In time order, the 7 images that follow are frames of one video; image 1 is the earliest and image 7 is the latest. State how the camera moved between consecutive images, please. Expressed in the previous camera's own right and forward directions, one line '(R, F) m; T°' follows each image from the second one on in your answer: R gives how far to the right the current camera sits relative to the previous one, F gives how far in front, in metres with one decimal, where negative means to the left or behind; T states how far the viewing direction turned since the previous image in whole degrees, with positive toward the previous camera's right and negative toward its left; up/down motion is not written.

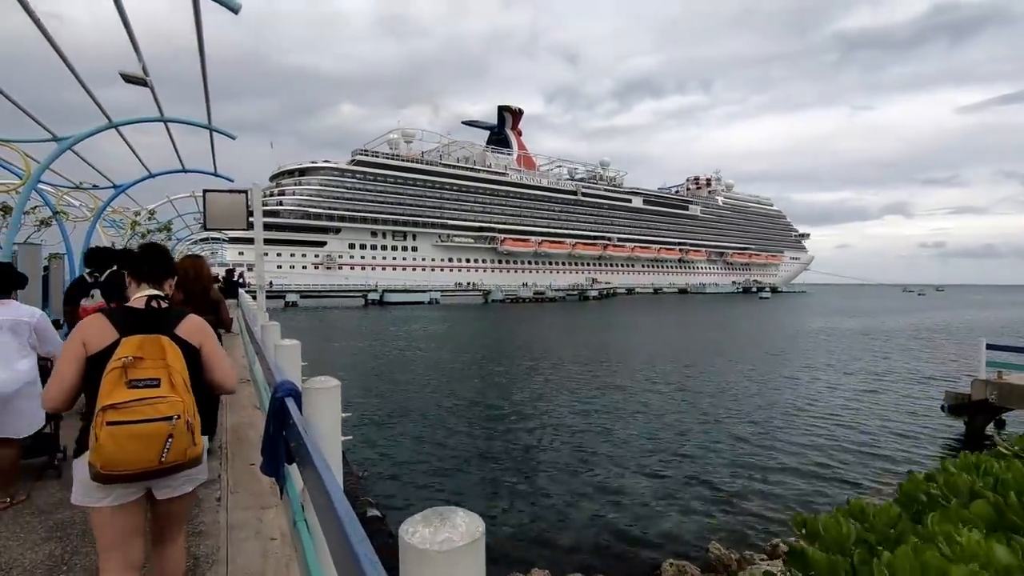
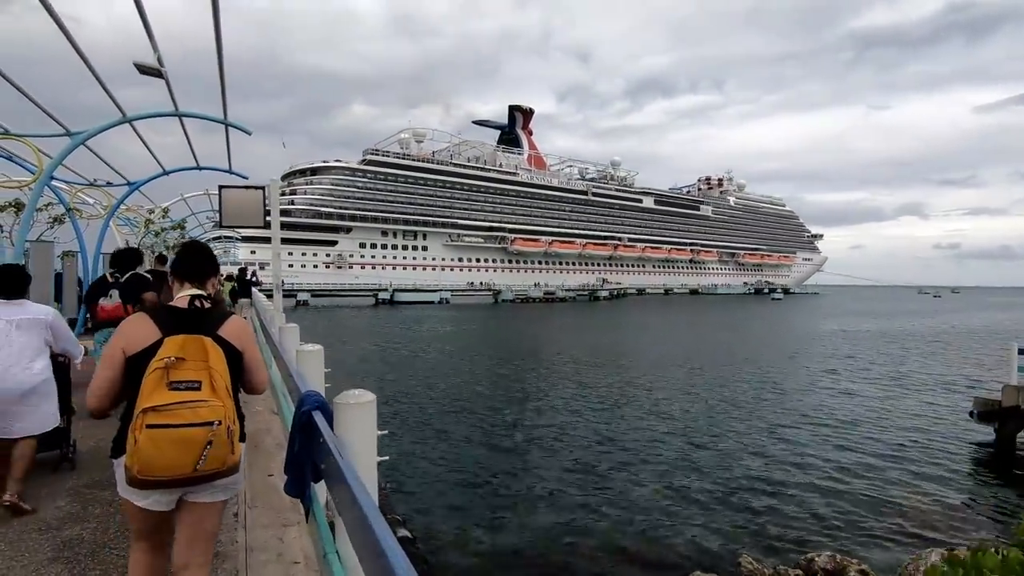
(-0.1, +0.1) m; -1°
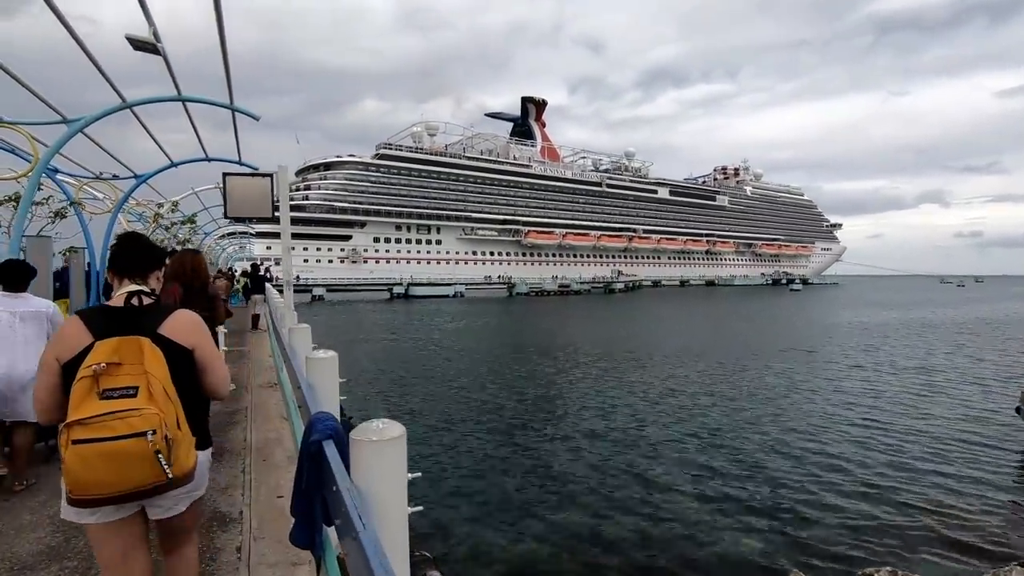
(-0.1, +0.3) m; -1°
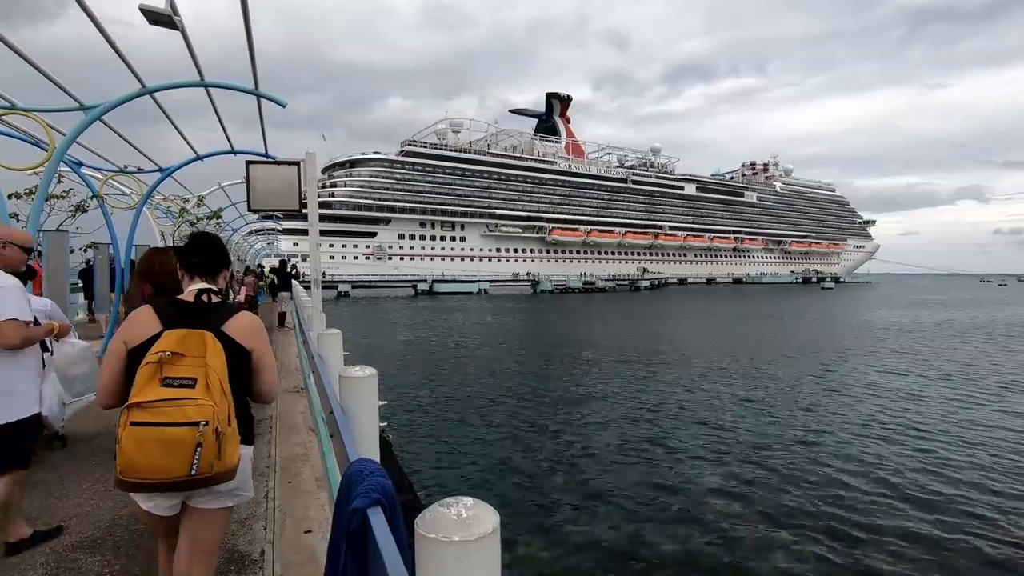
(-0.1, +0.3) m; -2°
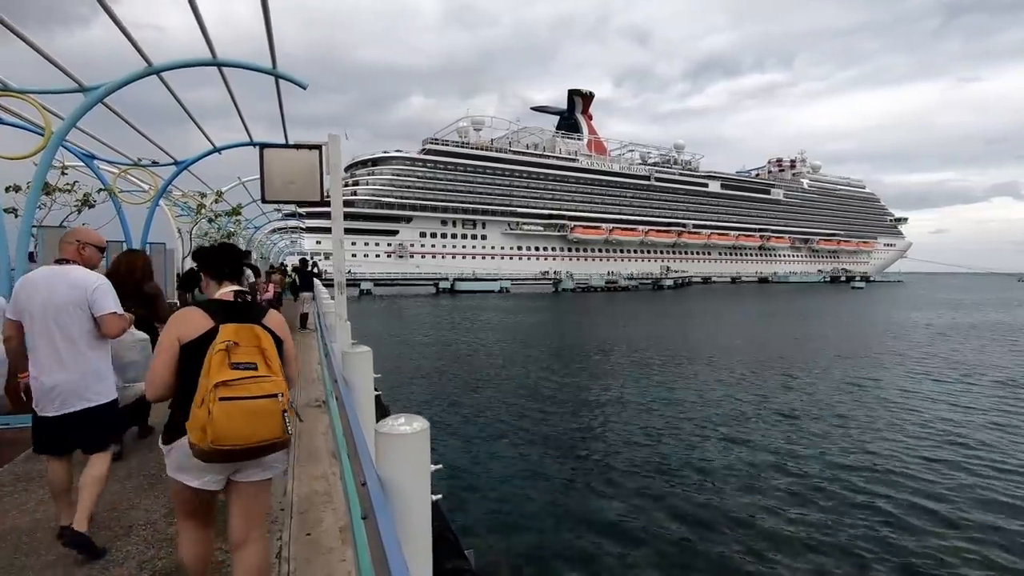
(-0.1, +0.4) m; -2°
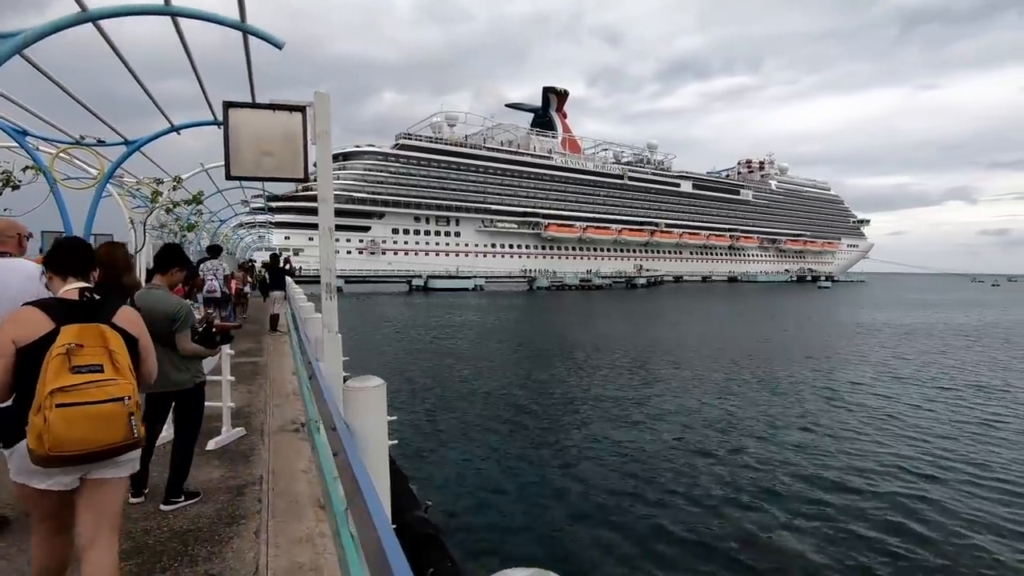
(-0.2, +0.4) m; +3°
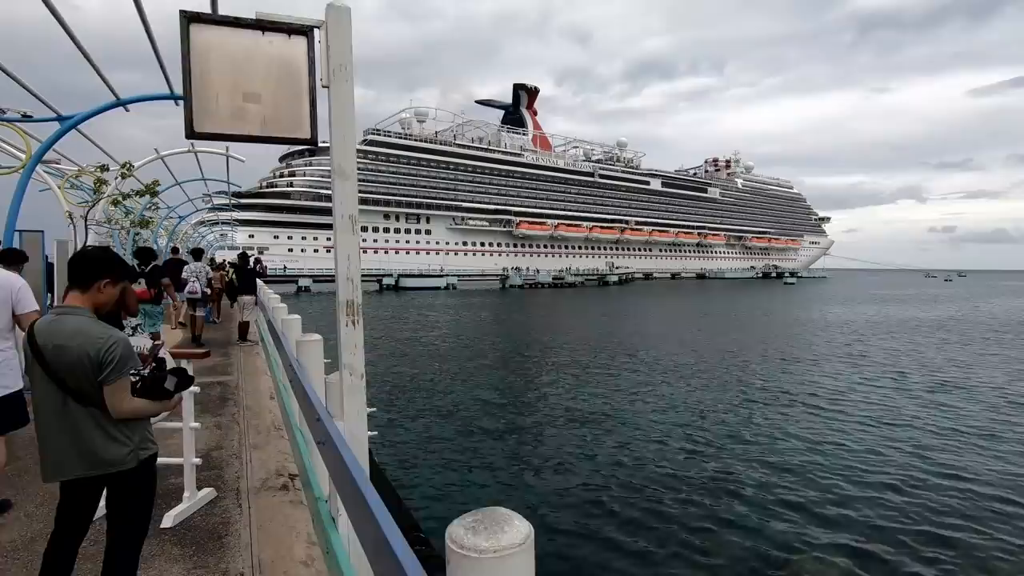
(-0.3, +0.5) m; +3°
